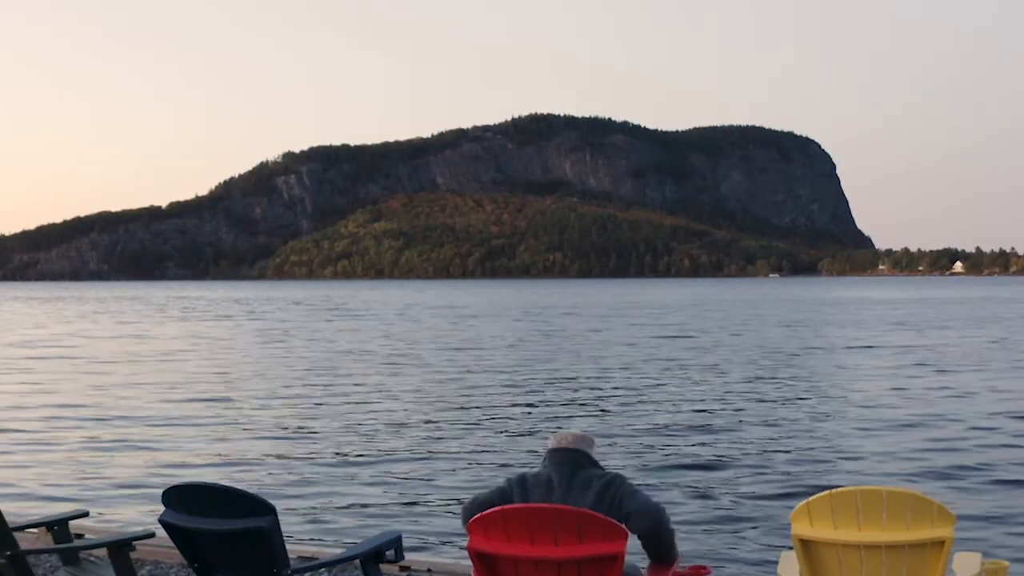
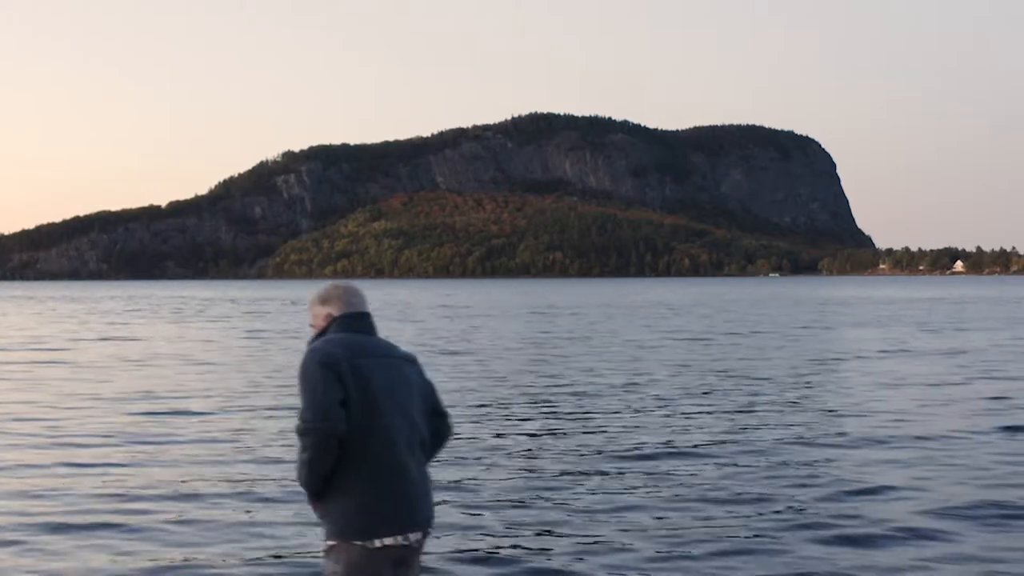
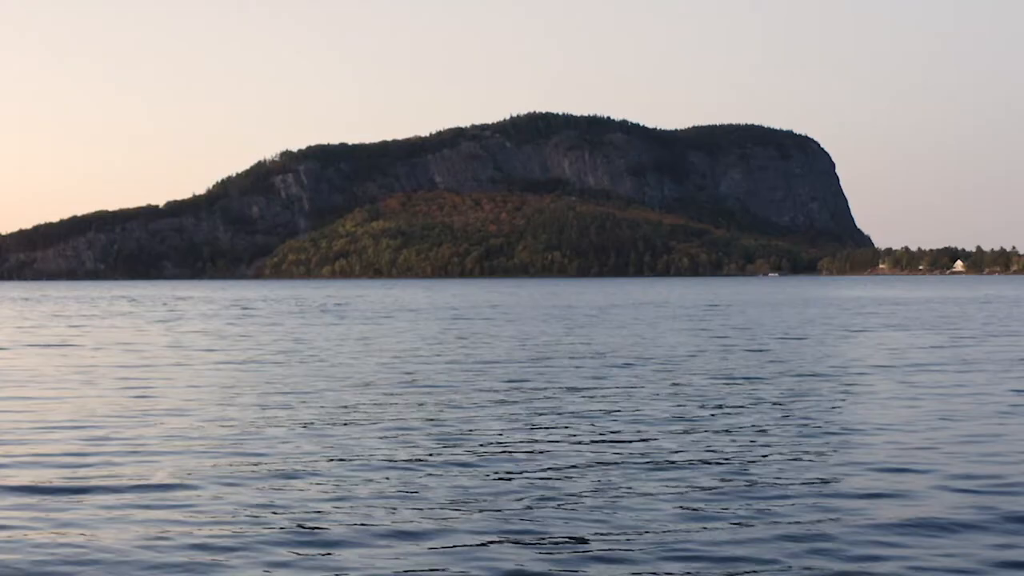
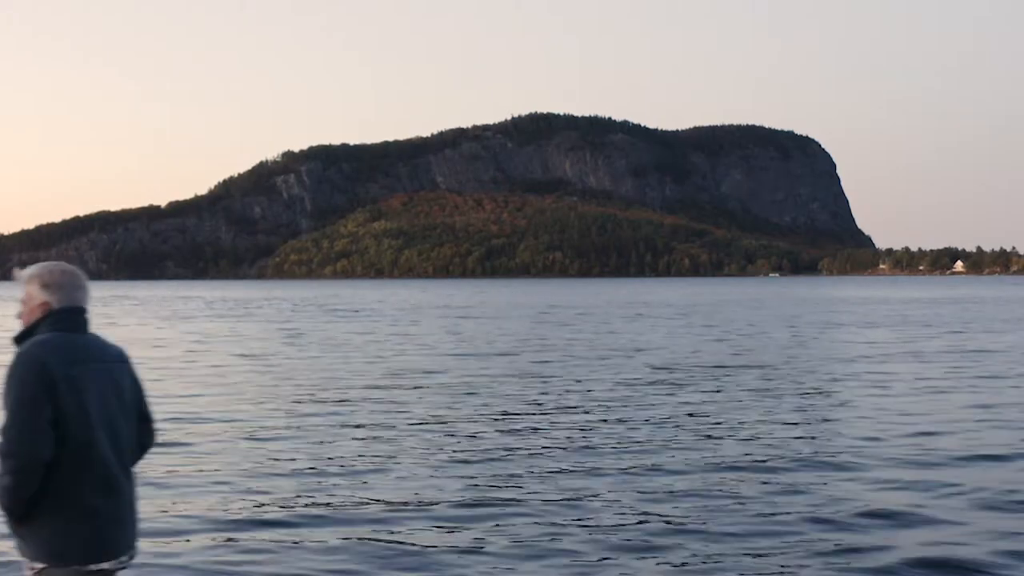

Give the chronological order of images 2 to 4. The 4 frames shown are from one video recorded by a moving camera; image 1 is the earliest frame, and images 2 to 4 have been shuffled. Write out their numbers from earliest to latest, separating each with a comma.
2, 4, 3
